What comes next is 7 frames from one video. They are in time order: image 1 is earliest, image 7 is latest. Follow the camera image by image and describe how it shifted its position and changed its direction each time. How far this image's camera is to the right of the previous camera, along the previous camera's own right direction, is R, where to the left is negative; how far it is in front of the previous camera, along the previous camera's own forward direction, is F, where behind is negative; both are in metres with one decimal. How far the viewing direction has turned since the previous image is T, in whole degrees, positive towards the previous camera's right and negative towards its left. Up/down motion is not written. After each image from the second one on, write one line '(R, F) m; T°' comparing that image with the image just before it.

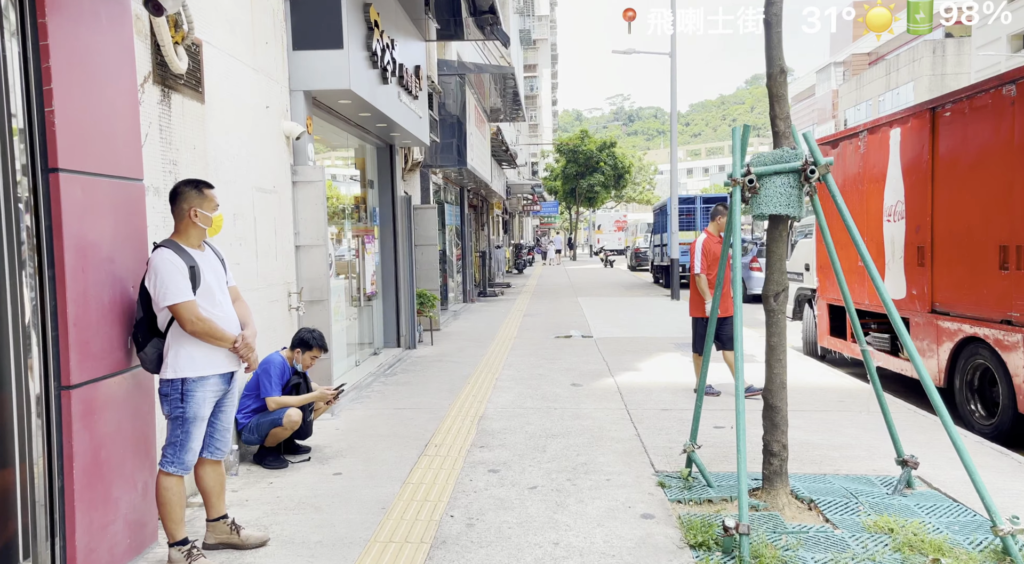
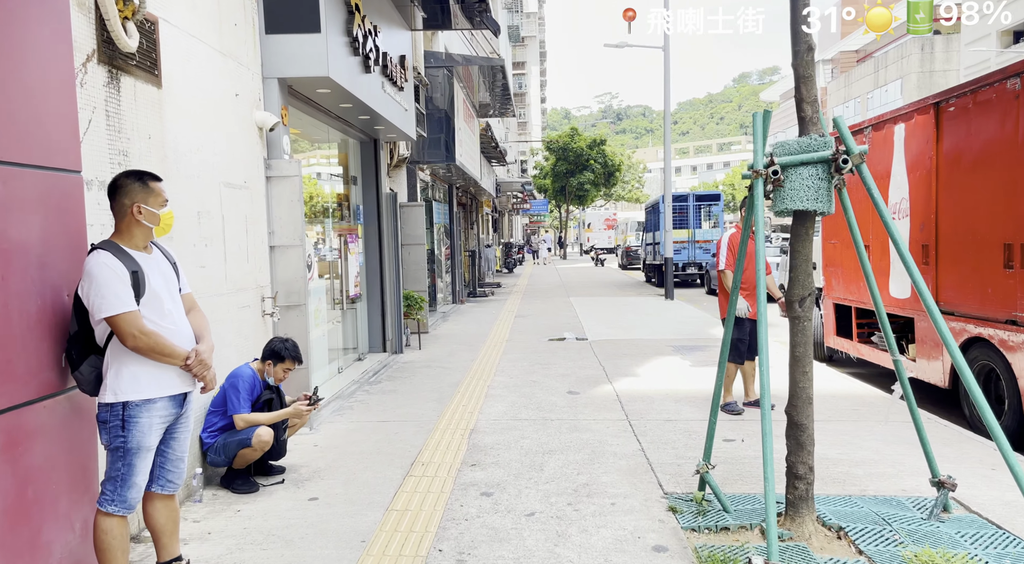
(0.0, +0.4) m; +1°
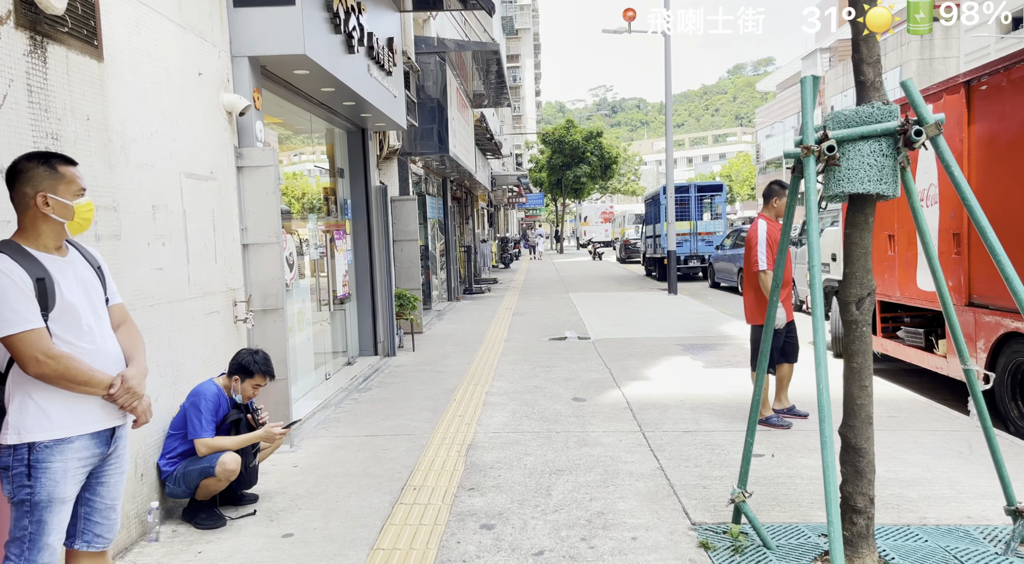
(0.0, +0.6) m; 0°
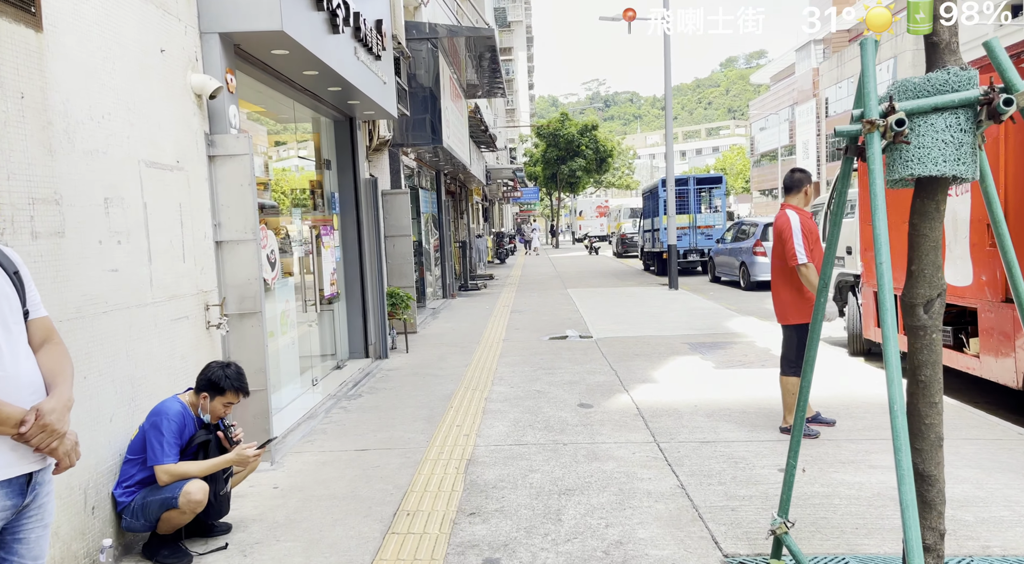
(-0.1, +0.5) m; 0°
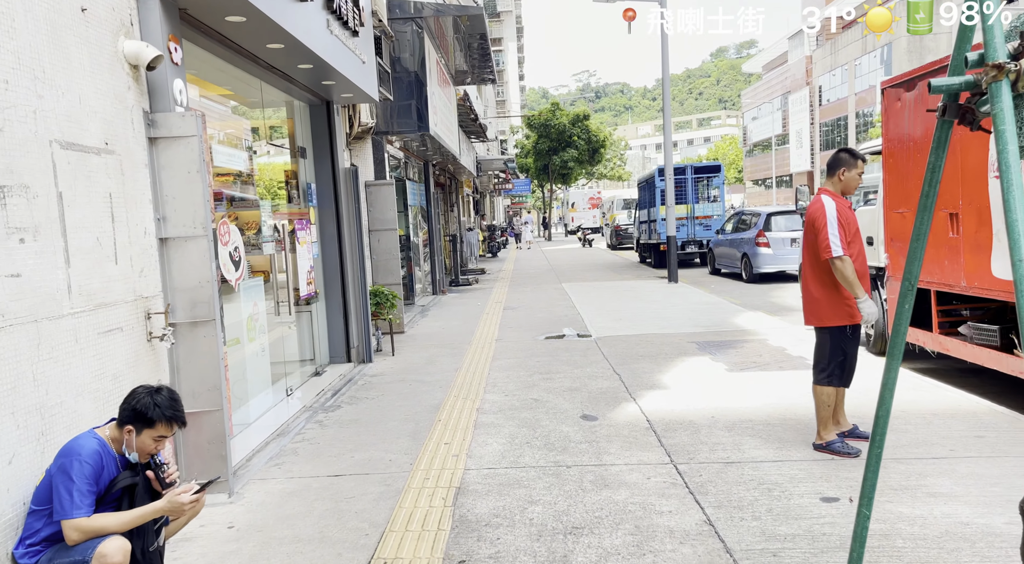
(0.0, +0.7) m; +1°
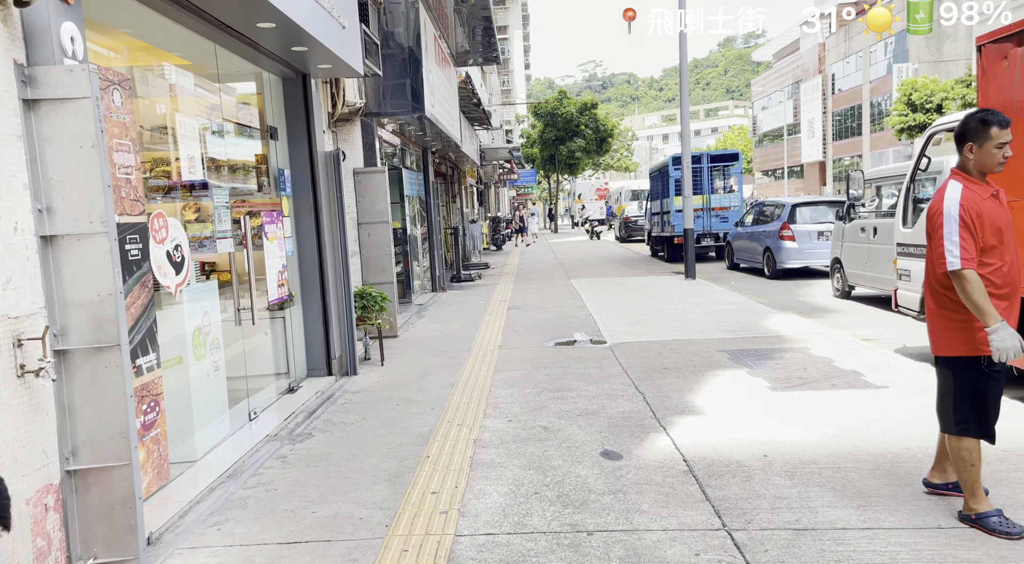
(0.0, +1.0) m; 0°
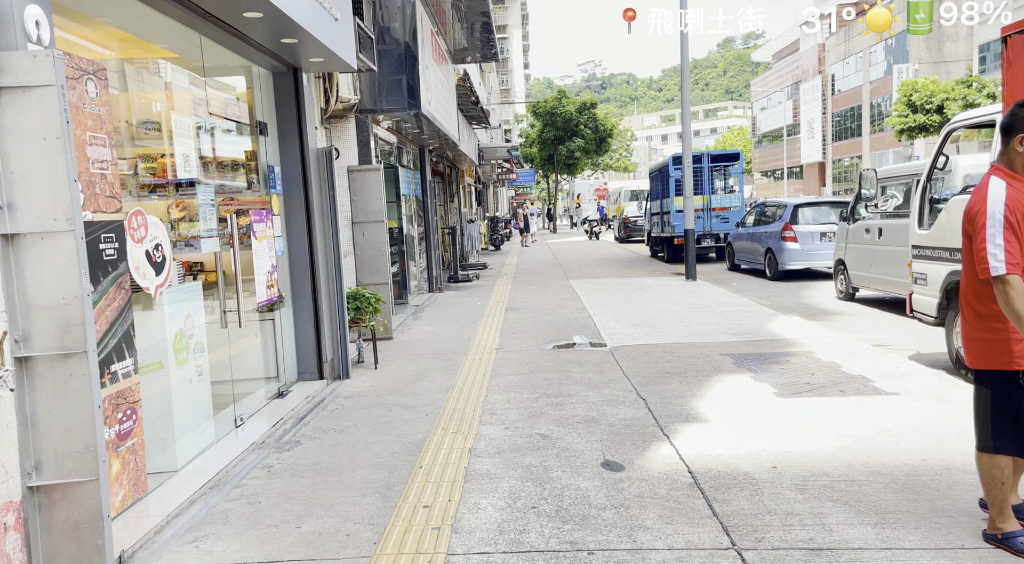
(0.0, +0.2) m; 0°
